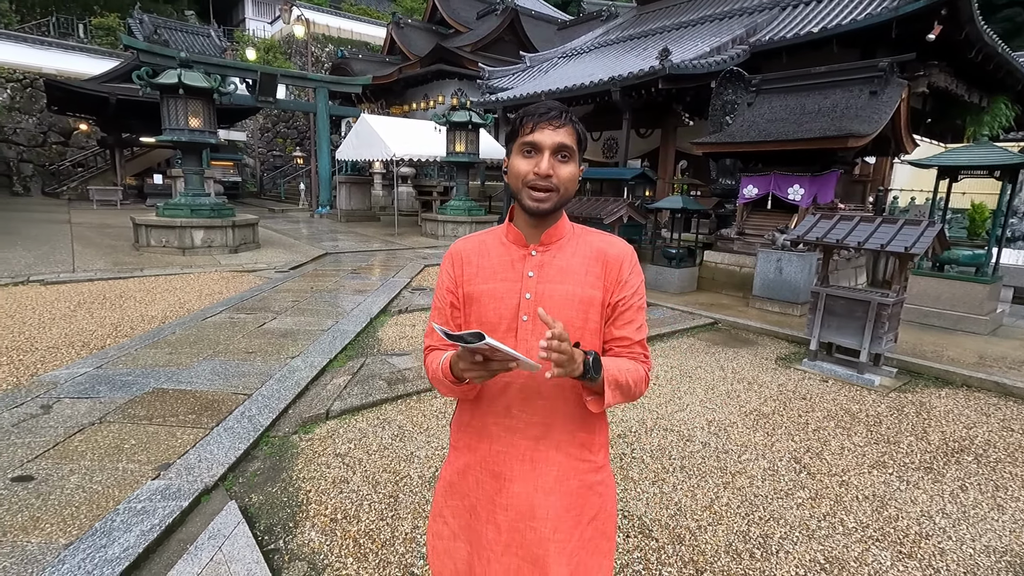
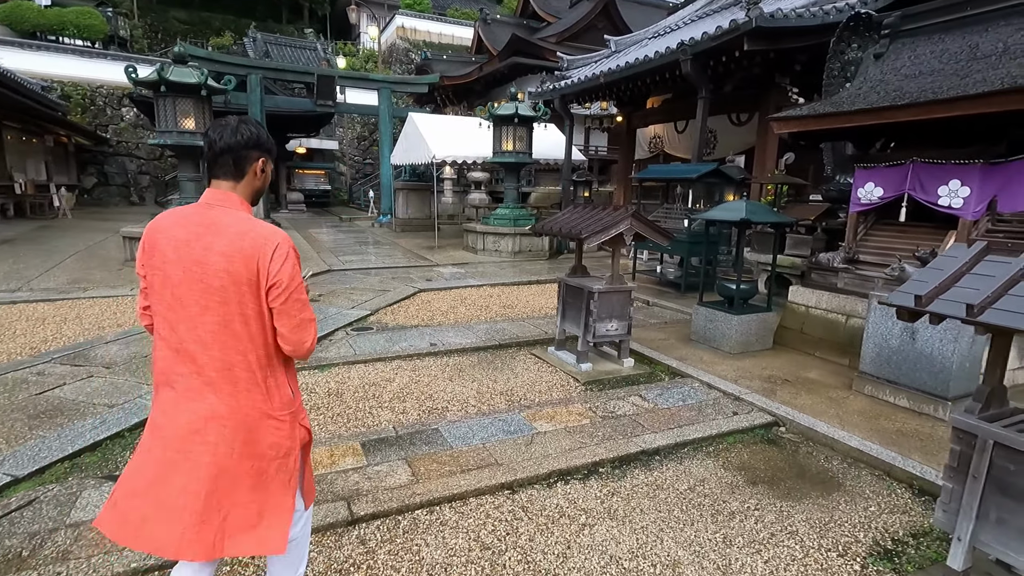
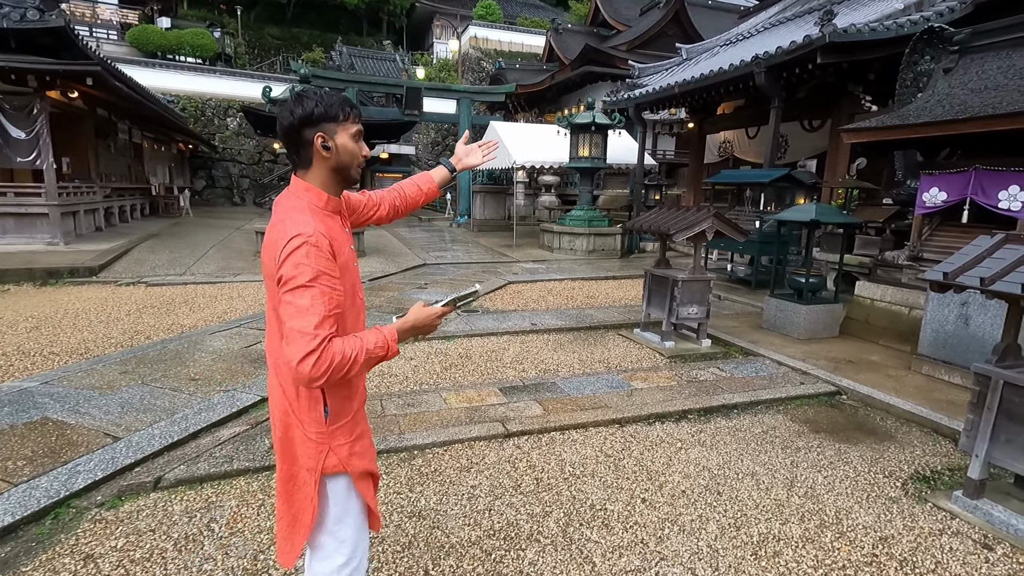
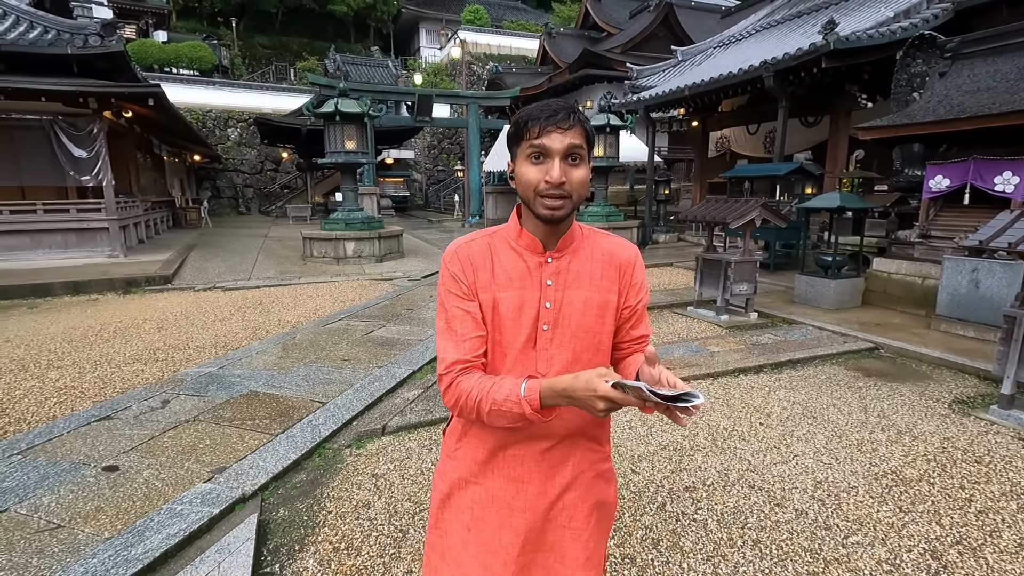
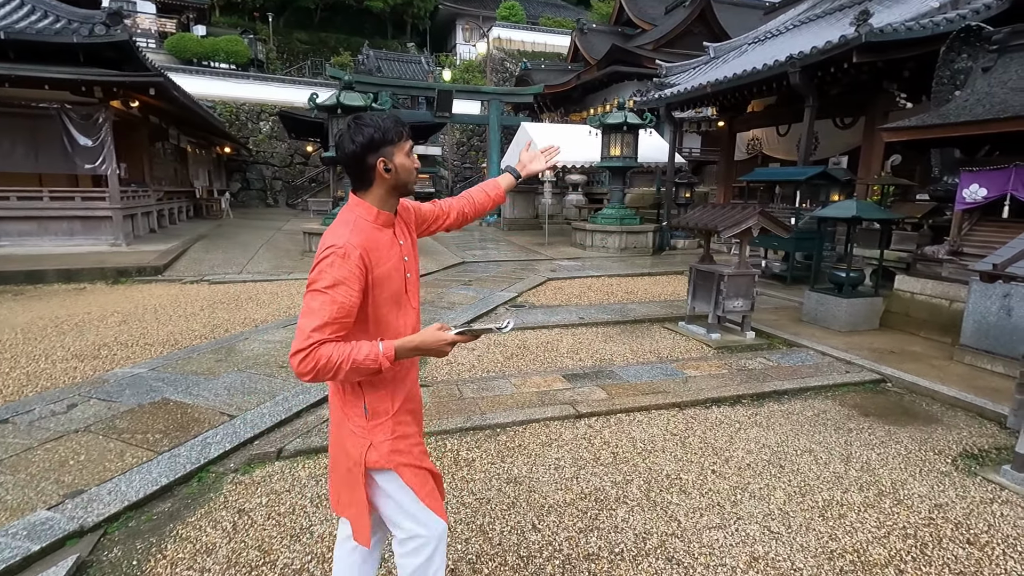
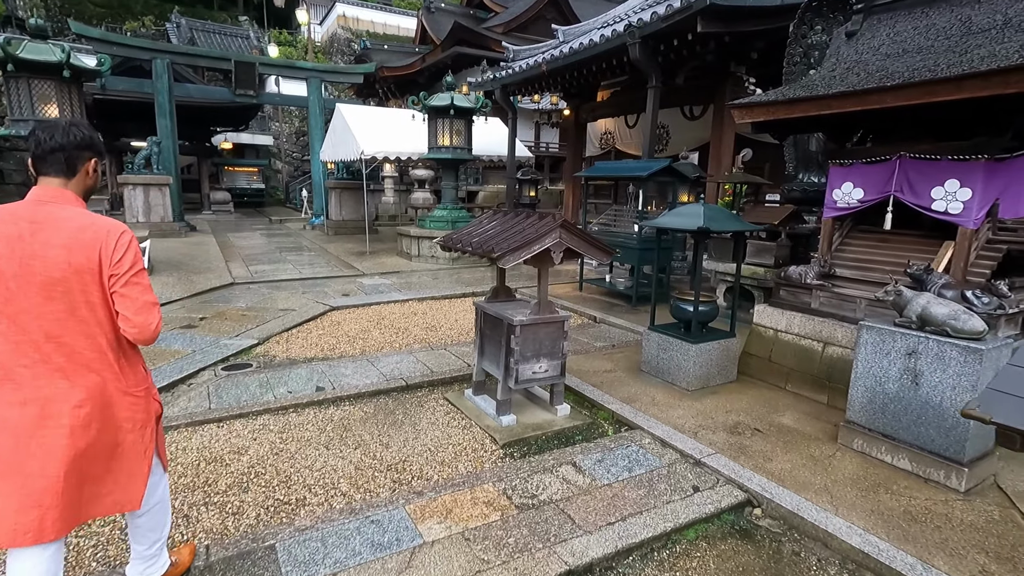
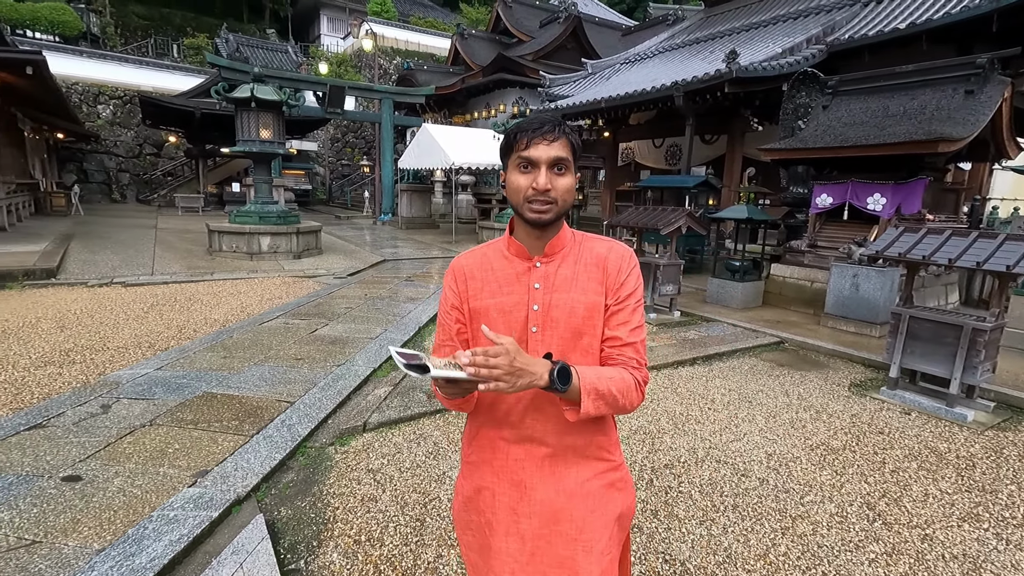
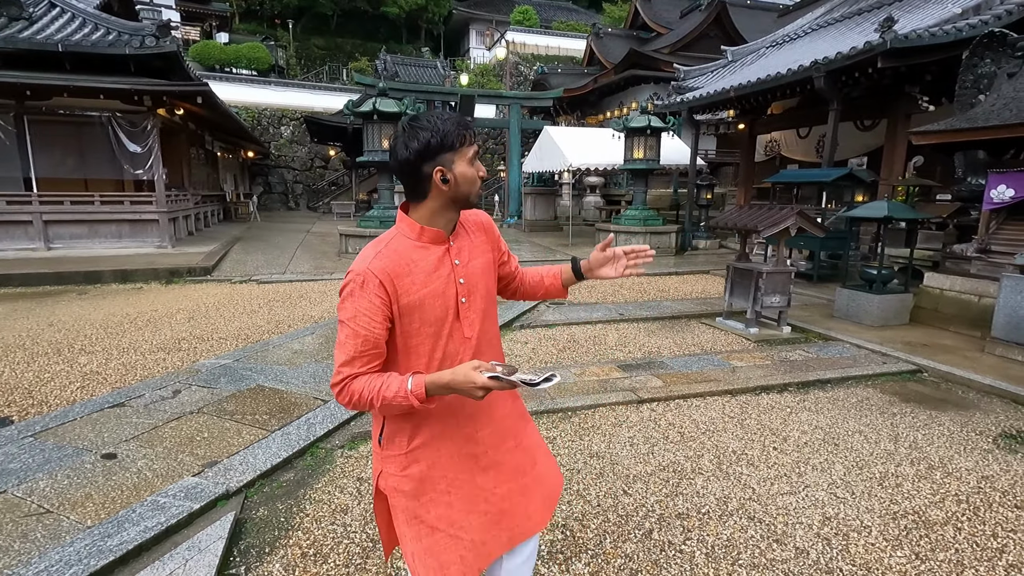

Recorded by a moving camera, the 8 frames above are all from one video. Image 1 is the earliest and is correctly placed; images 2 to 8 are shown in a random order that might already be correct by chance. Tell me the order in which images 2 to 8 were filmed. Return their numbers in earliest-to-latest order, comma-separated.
7, 4, 8, 5, 3, 2, 6
